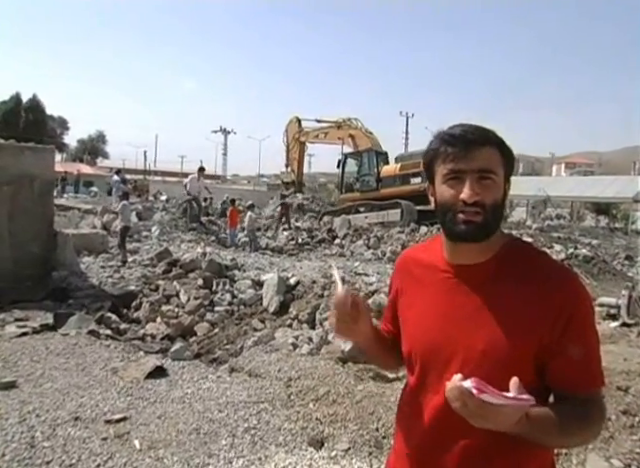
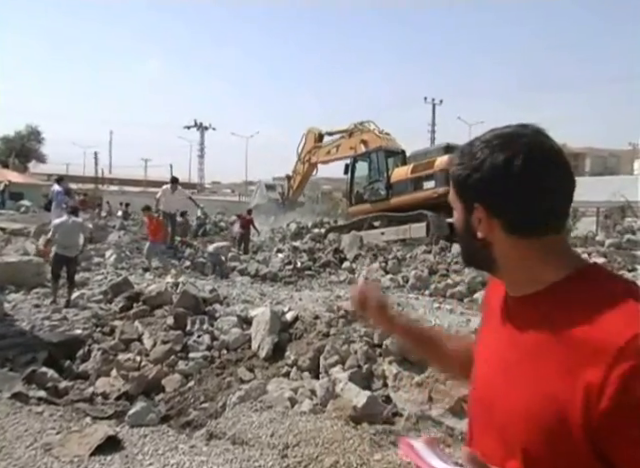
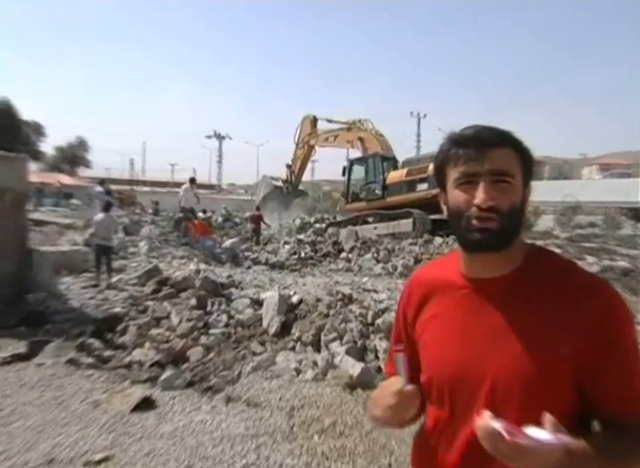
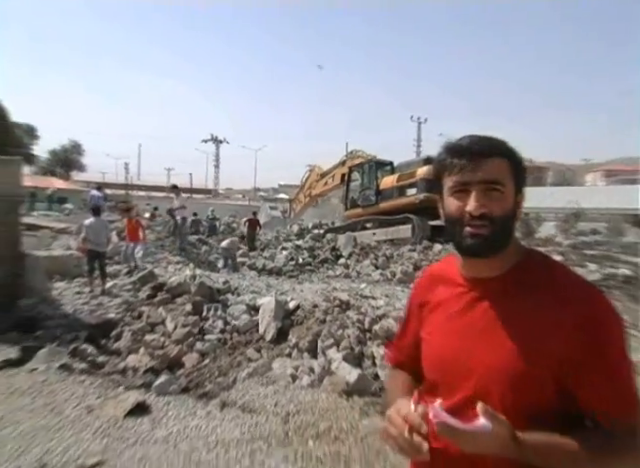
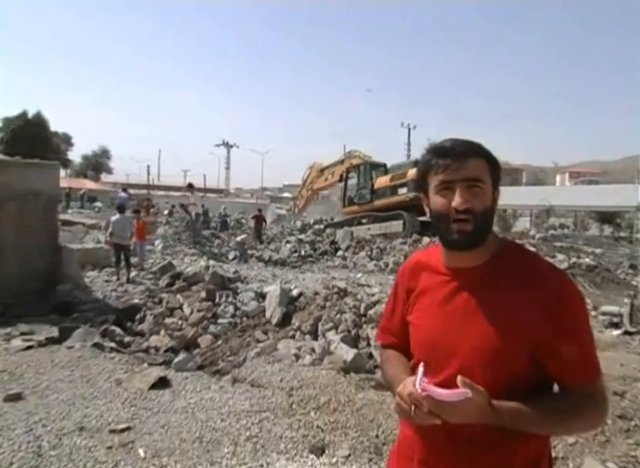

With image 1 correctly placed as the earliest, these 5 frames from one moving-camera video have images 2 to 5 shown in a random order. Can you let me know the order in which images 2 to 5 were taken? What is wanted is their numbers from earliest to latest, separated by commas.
3, 2, 4, 5
